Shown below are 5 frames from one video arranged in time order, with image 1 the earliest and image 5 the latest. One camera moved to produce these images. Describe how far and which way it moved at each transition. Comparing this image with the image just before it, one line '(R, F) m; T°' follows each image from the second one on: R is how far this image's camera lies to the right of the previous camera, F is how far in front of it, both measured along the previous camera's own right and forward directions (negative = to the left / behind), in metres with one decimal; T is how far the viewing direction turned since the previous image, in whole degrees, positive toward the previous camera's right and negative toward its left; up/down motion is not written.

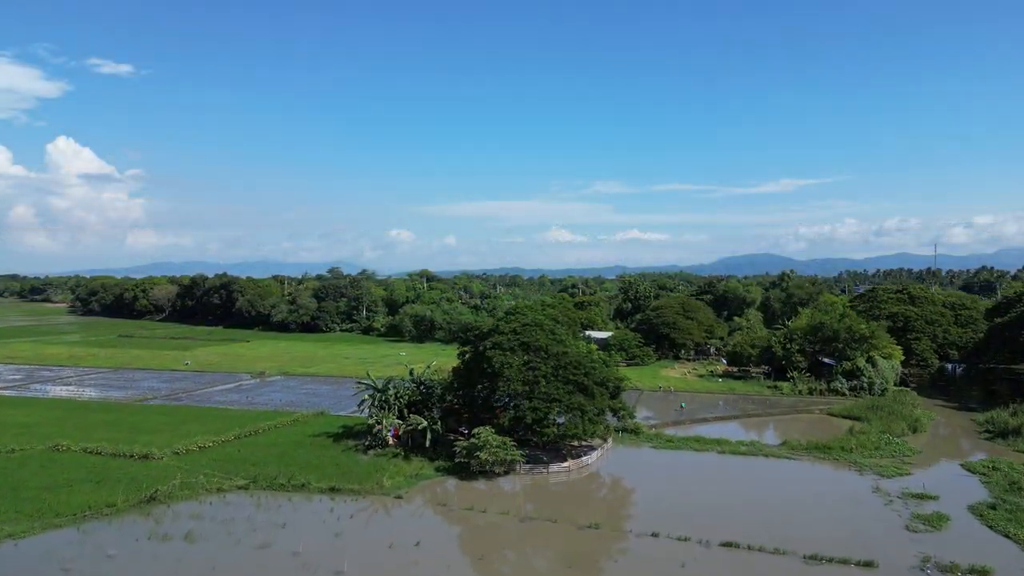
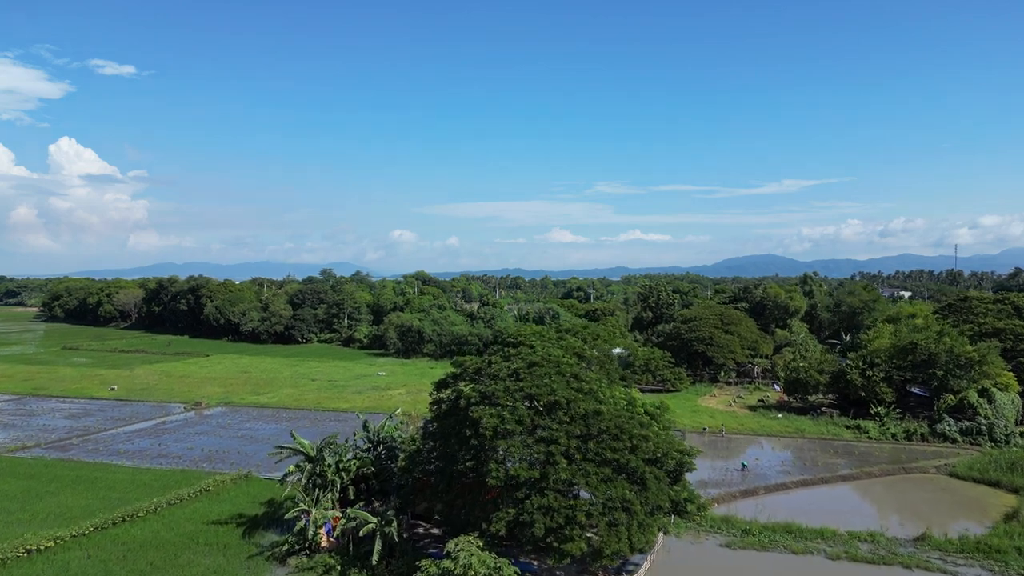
(+0.1, +9.3) m; 0°
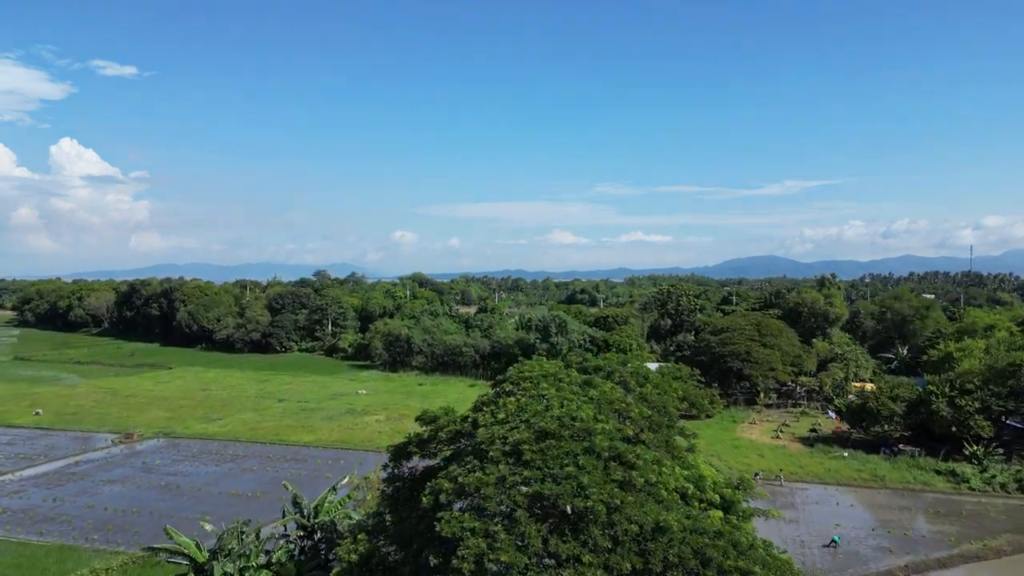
(0.0, +6.5) m; 0°
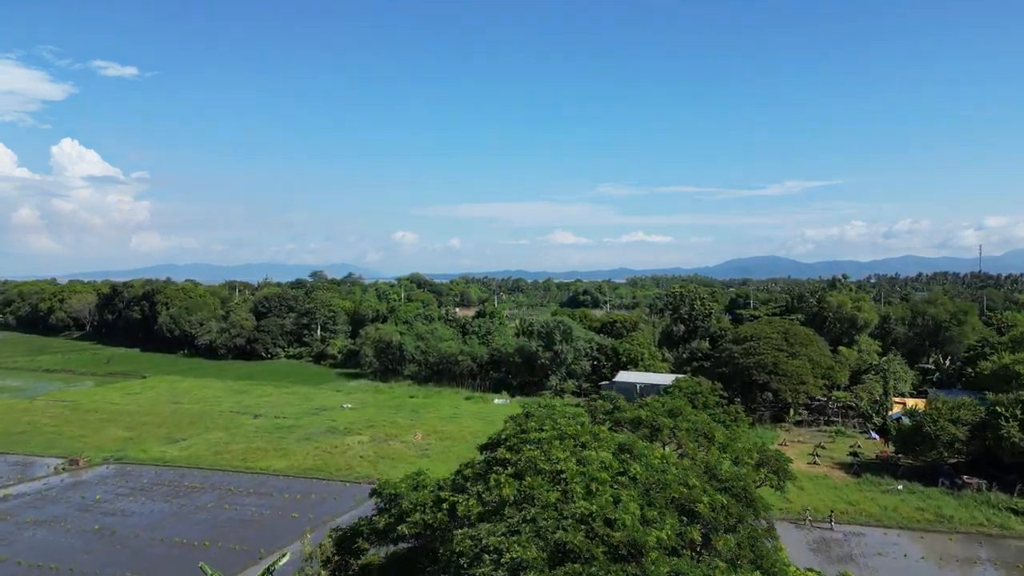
(0.0, +3.7) m; 0°
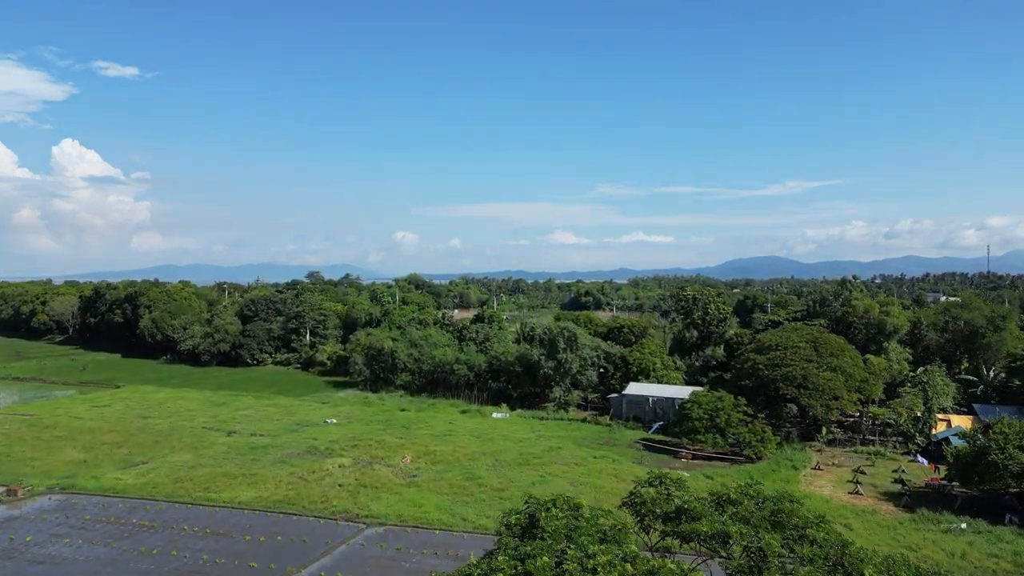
(0.0, +3.2) m; 0°
